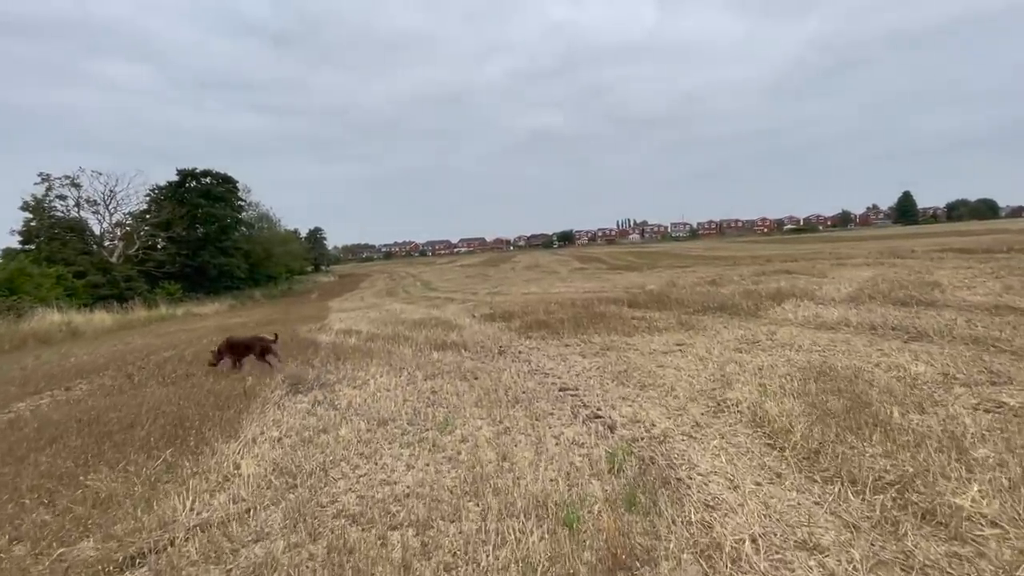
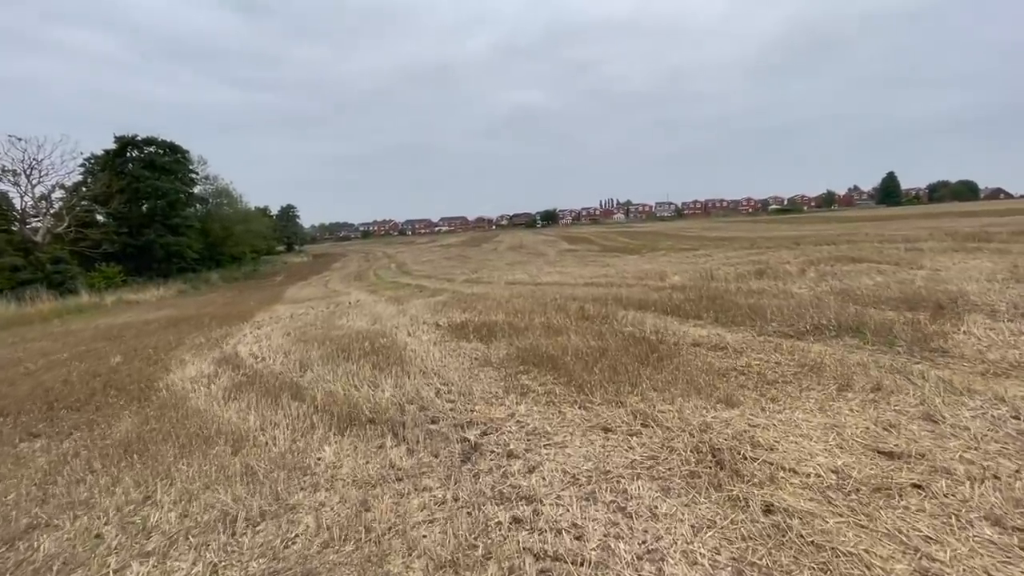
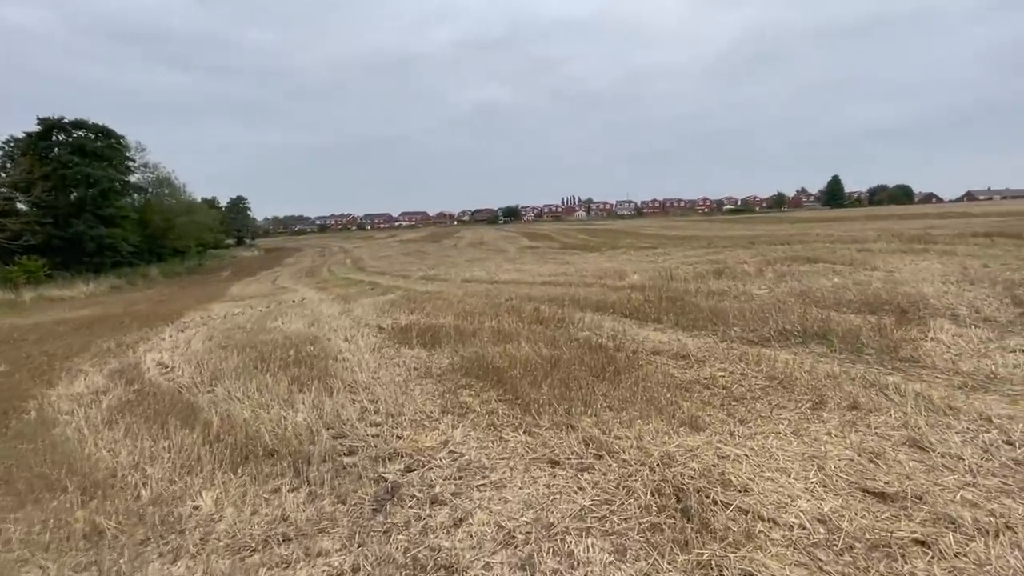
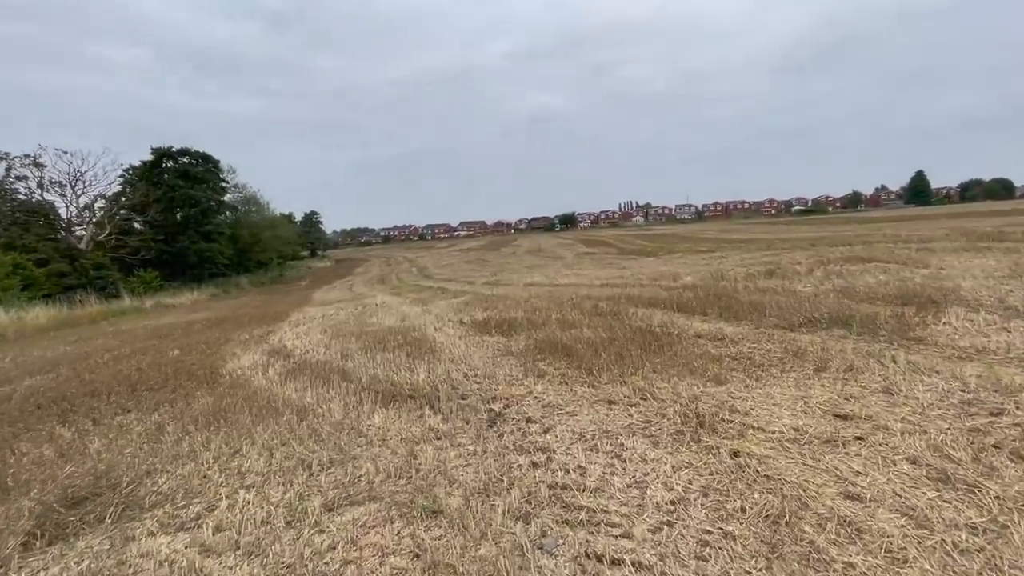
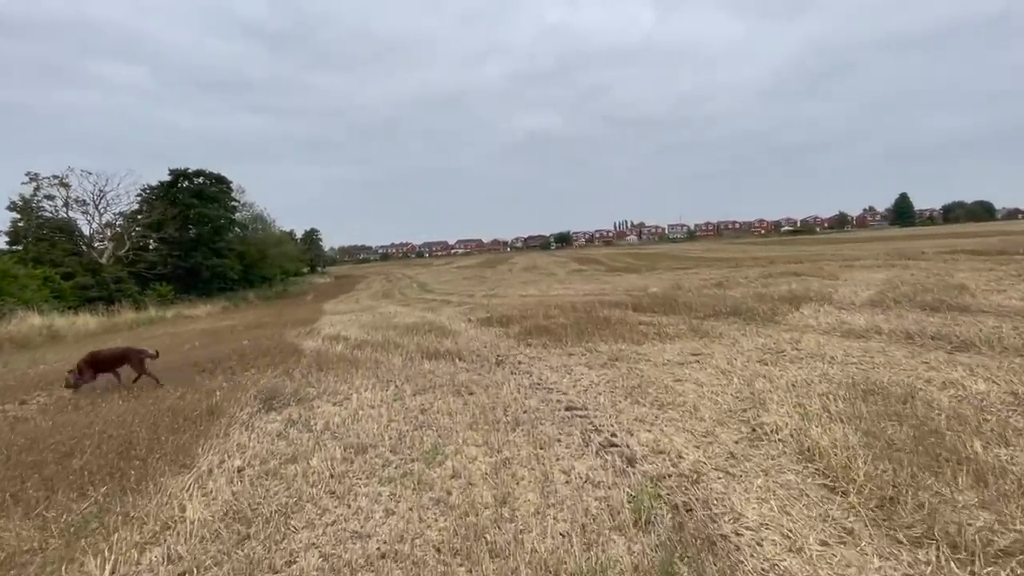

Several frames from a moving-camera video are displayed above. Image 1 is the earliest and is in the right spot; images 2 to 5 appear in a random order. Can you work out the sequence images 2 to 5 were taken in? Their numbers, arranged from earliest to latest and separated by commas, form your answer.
5, 4, 2, 3
